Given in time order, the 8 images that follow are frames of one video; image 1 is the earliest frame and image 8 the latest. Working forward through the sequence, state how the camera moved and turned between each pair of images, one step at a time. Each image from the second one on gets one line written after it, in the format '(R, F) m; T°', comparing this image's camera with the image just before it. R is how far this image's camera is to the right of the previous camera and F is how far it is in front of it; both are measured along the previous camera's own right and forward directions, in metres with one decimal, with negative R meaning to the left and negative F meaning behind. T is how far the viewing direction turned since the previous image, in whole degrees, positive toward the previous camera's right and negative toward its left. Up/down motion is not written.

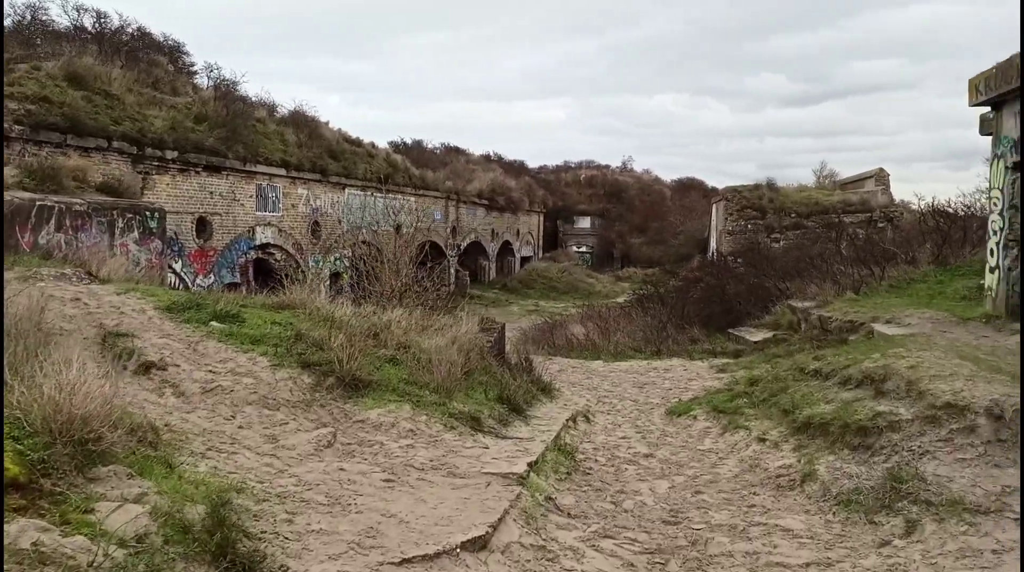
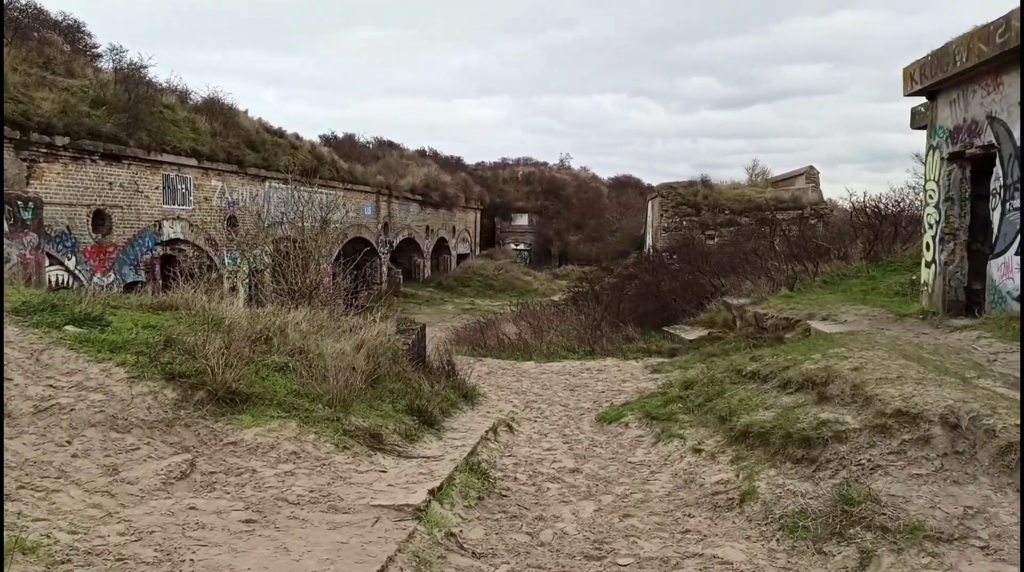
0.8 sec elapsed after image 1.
(+0.2, +0.7) m; +5°
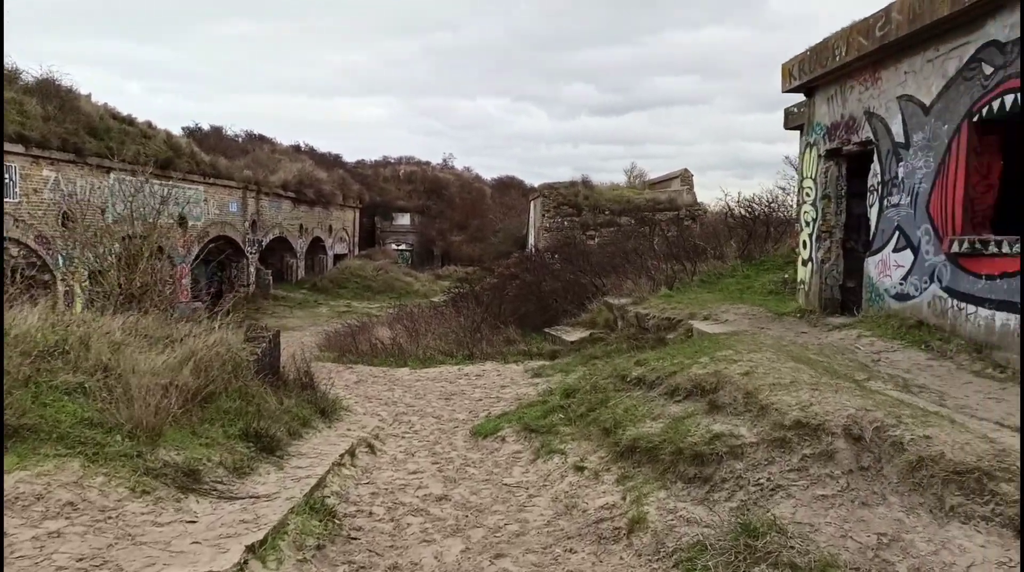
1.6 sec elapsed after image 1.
(+0.2, +0.7) m; +9°
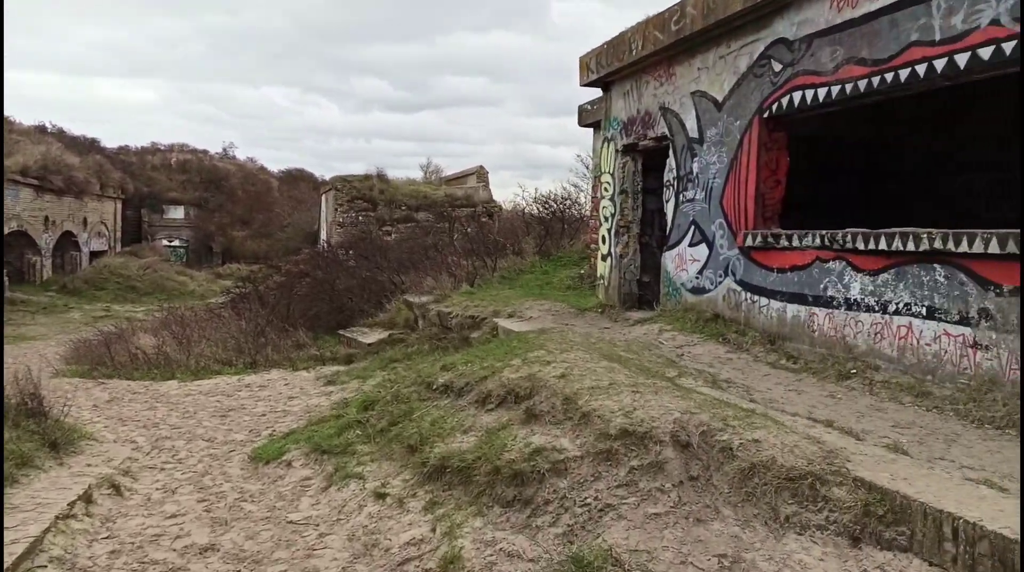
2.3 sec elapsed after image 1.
(0.0, +0.6) m; +16°
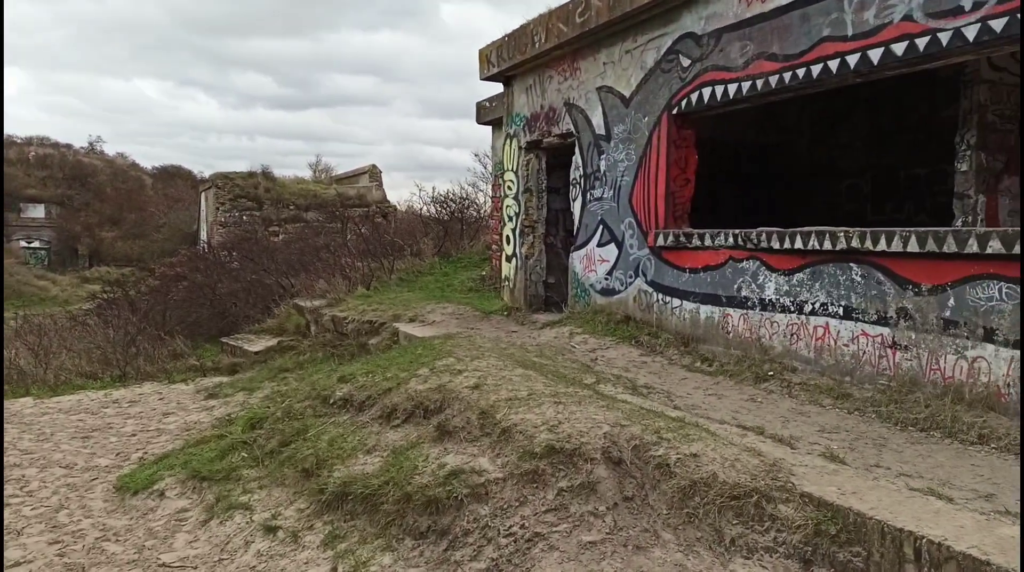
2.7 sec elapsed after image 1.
(-0.1, +0.4) m; +8°
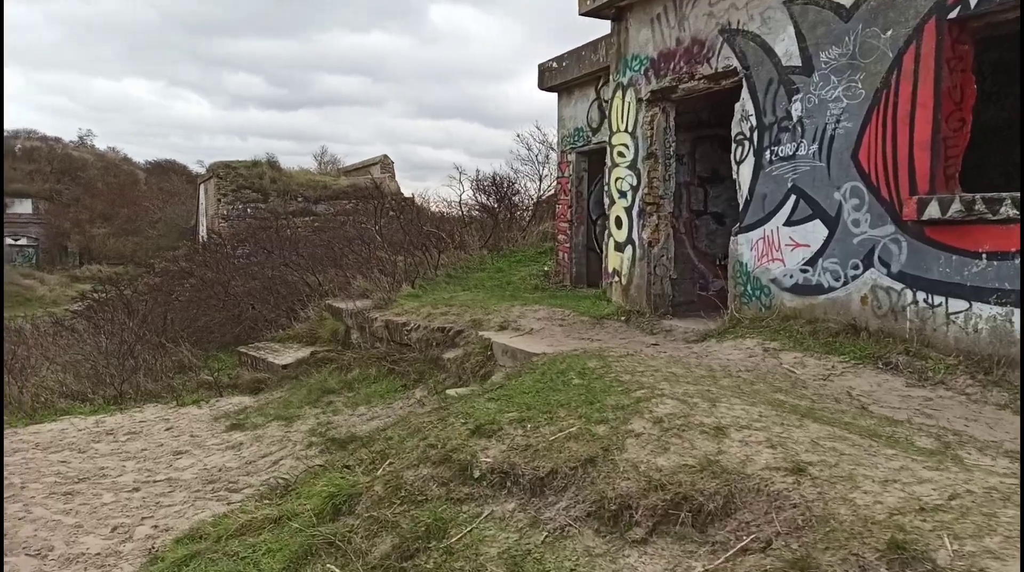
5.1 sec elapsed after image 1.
(-1.1, +1.9) m; 0°
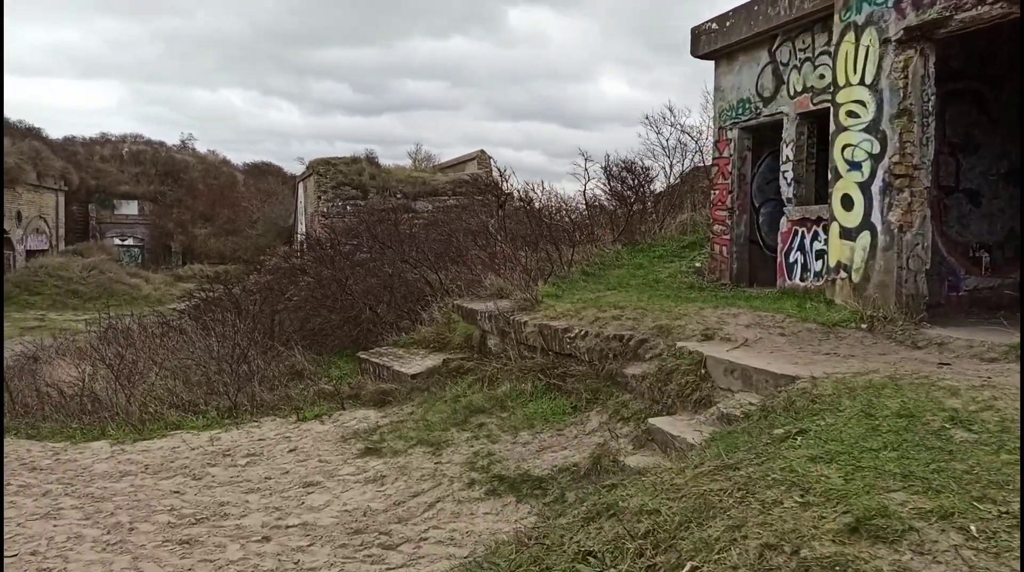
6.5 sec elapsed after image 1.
(-0.8, +1.2) m; -6°
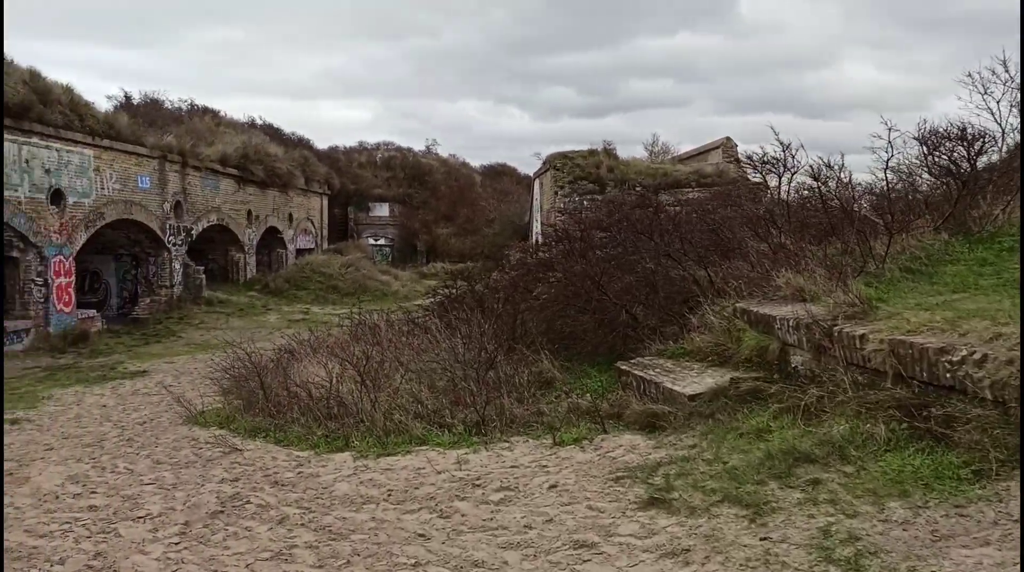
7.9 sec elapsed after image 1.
(-0.6, +1.3) m; -18°
